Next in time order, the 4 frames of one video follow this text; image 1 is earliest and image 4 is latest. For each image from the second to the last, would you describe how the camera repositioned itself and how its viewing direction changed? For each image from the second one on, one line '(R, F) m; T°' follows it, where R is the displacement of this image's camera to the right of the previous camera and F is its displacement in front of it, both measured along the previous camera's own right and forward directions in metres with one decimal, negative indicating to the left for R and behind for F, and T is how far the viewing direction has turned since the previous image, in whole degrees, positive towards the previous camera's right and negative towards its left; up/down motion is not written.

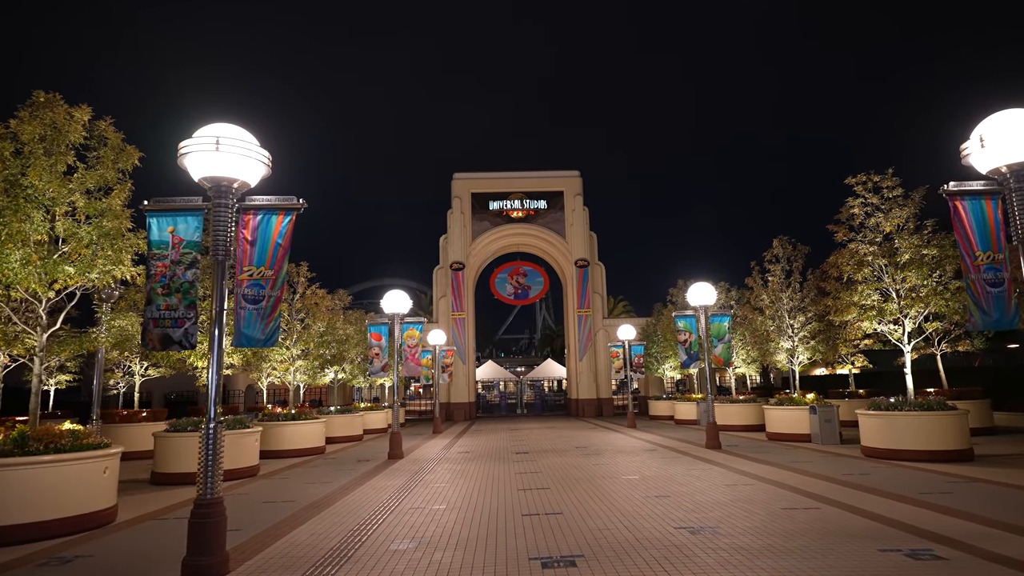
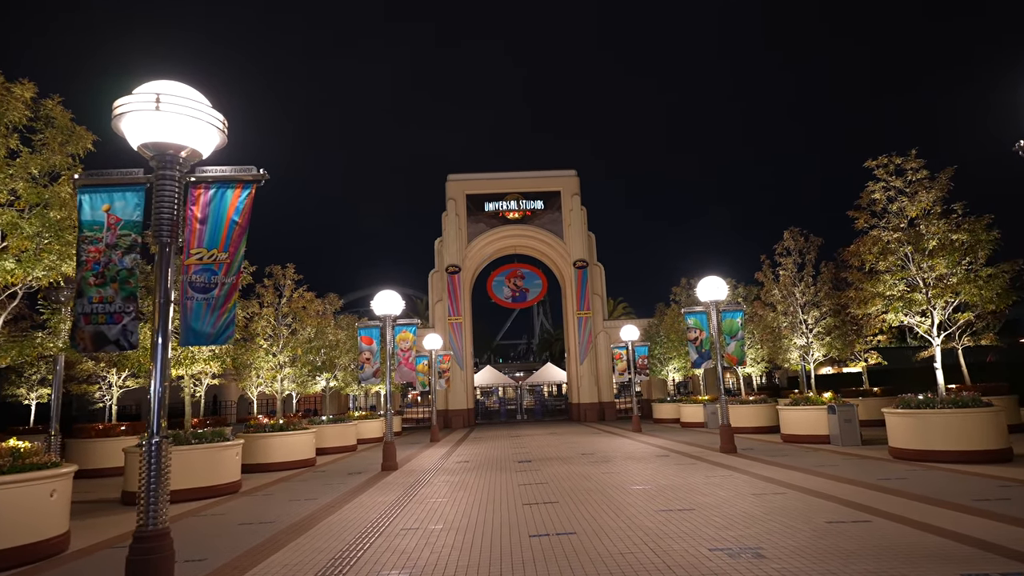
(-0.1, +1.3) m; 0°
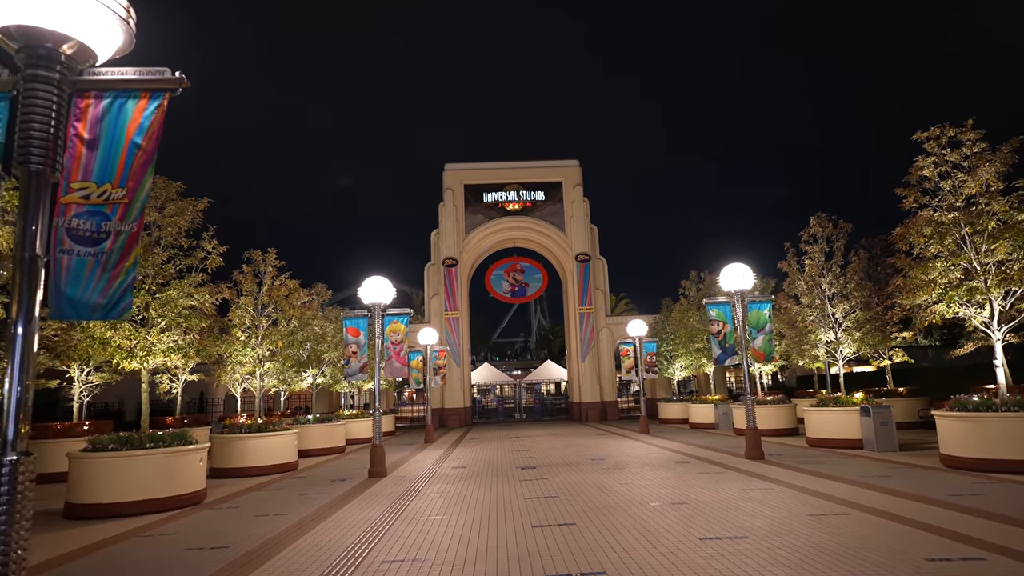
(-0.2, +2.0) m; 0°
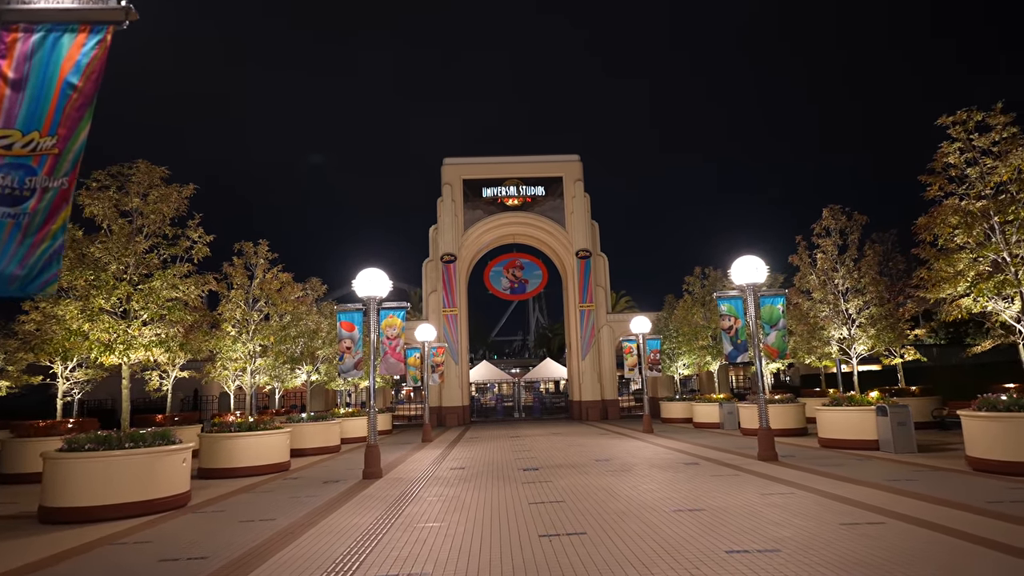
(-0.1, +0.8) m; 0°
